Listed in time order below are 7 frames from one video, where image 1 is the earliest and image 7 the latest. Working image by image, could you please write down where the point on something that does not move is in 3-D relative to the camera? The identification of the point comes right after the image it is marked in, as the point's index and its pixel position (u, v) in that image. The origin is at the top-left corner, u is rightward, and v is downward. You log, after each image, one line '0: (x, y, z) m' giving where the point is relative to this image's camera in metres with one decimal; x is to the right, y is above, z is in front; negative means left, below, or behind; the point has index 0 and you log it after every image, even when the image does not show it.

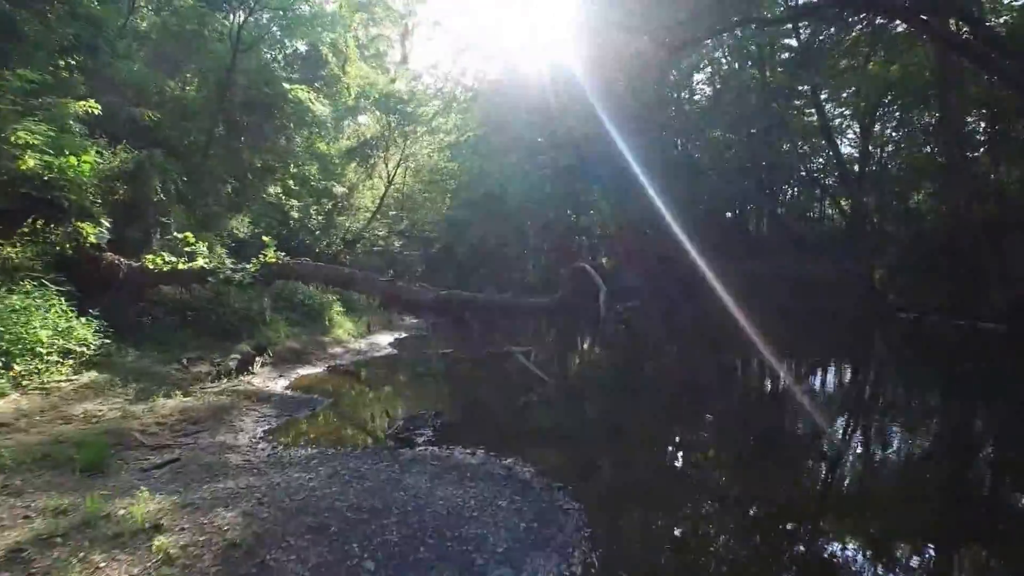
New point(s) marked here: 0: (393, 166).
0: (-4.3, +4.2, +22.8) m
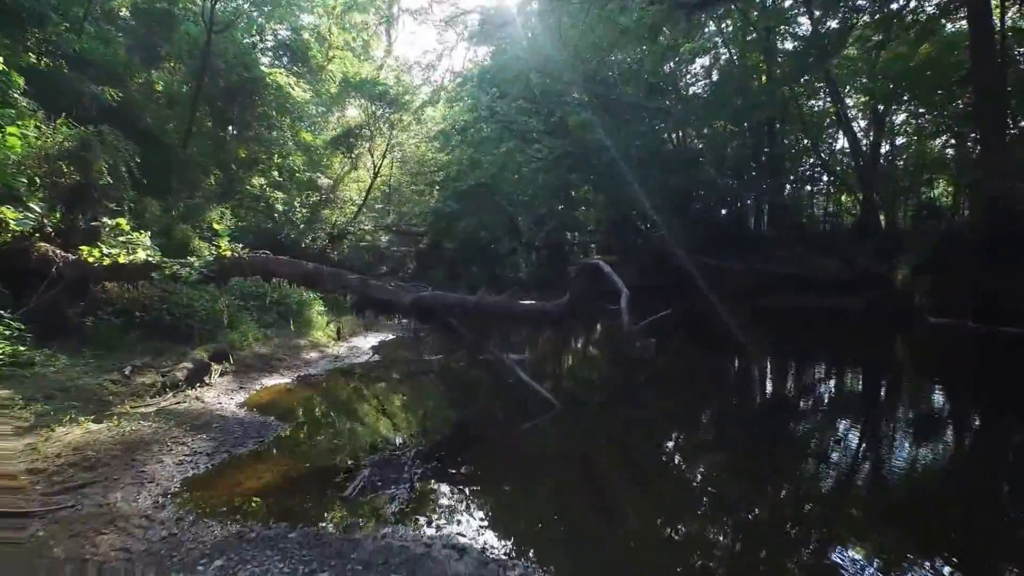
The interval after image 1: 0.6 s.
0: (-4.6, +4.4, +22.1) m
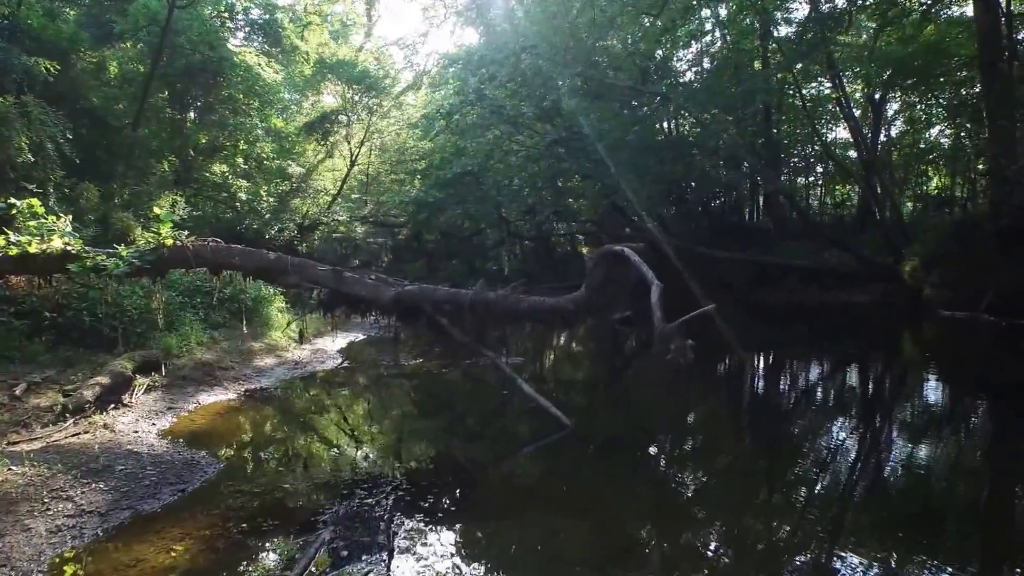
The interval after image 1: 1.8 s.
0: (-5.1, +4.5, +21.2) m
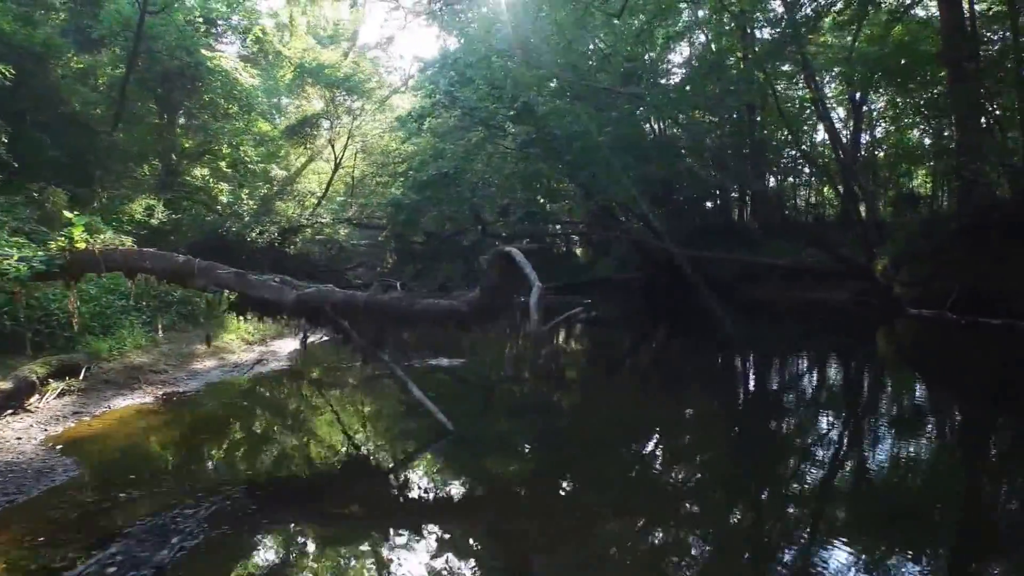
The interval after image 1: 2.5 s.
0: (-5.4, +4.4, +21.4) m
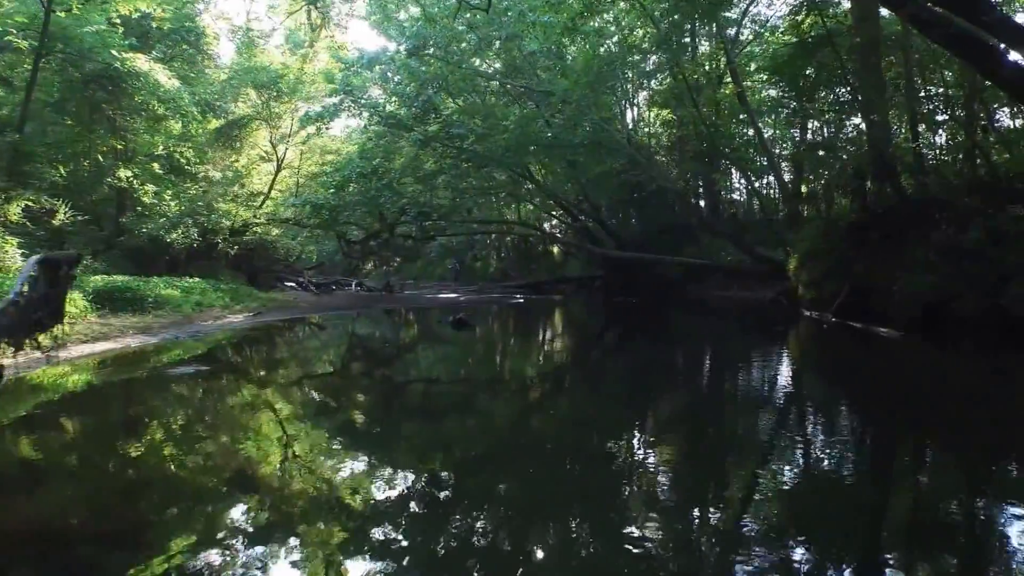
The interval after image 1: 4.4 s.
0: (-7.2, +4.4, +21.1) m
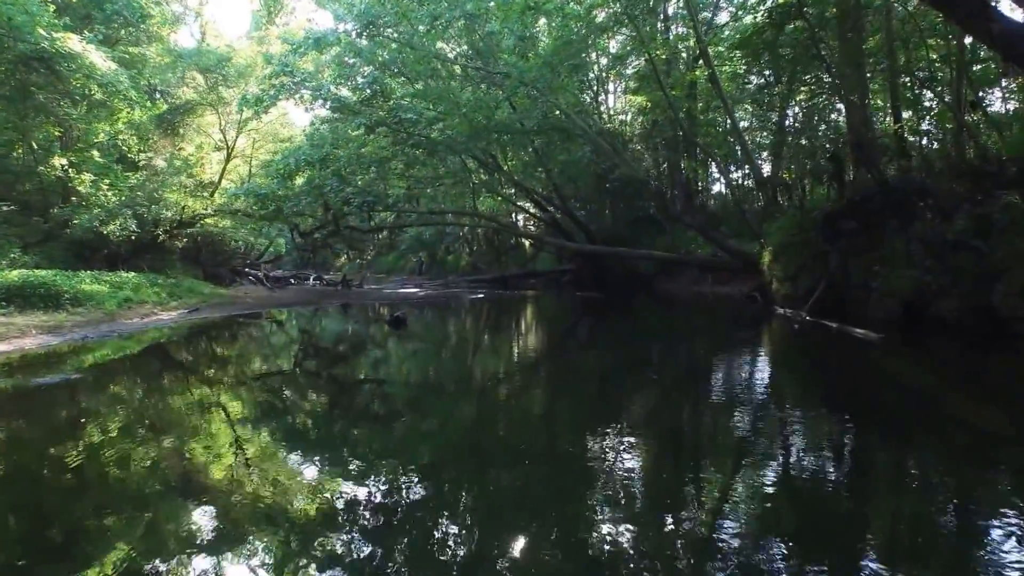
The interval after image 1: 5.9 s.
0: (-8.1, +4.5, +20.2) m
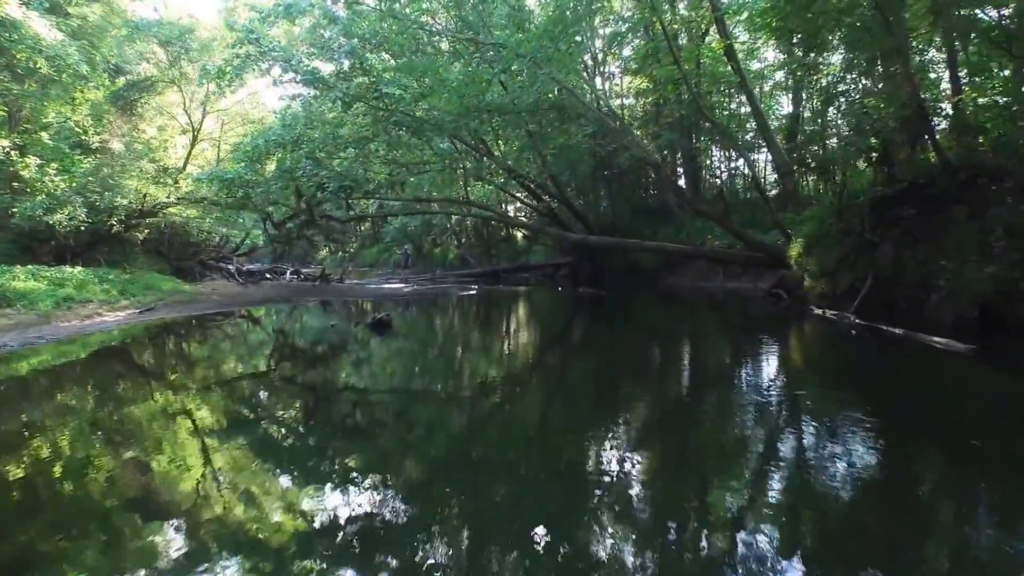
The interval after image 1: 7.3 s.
0: (-8.4, +4.7, +19.0) m
